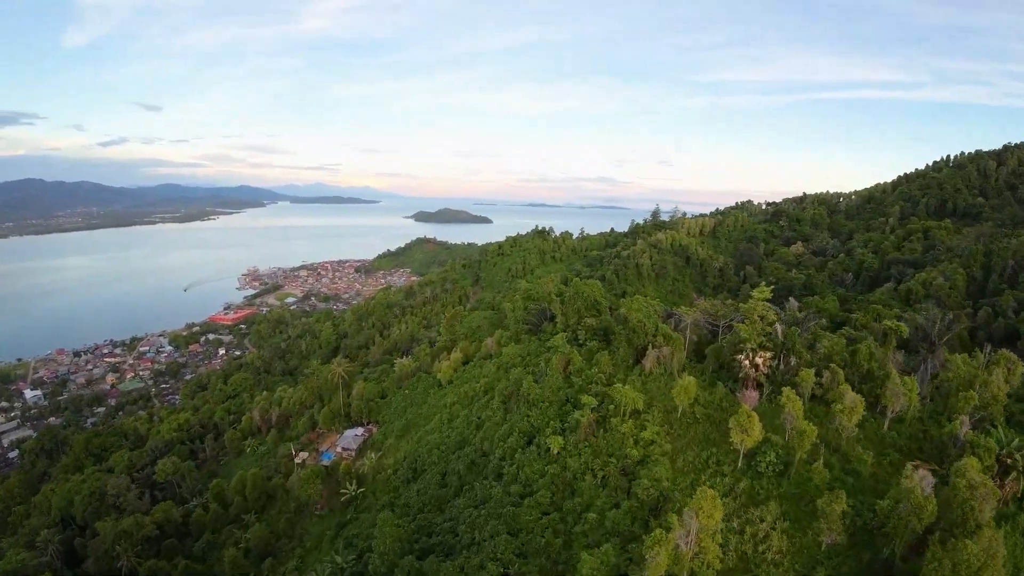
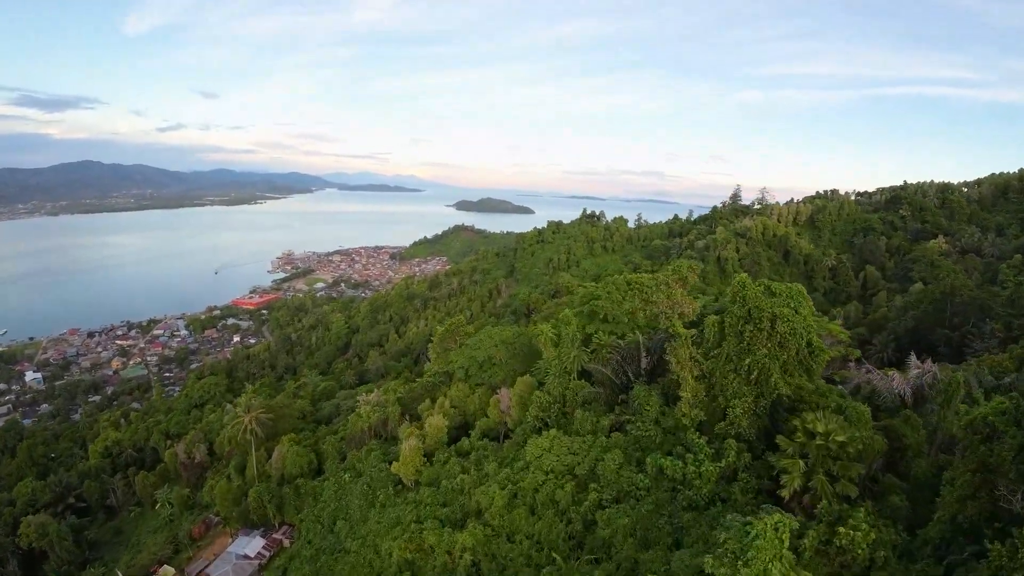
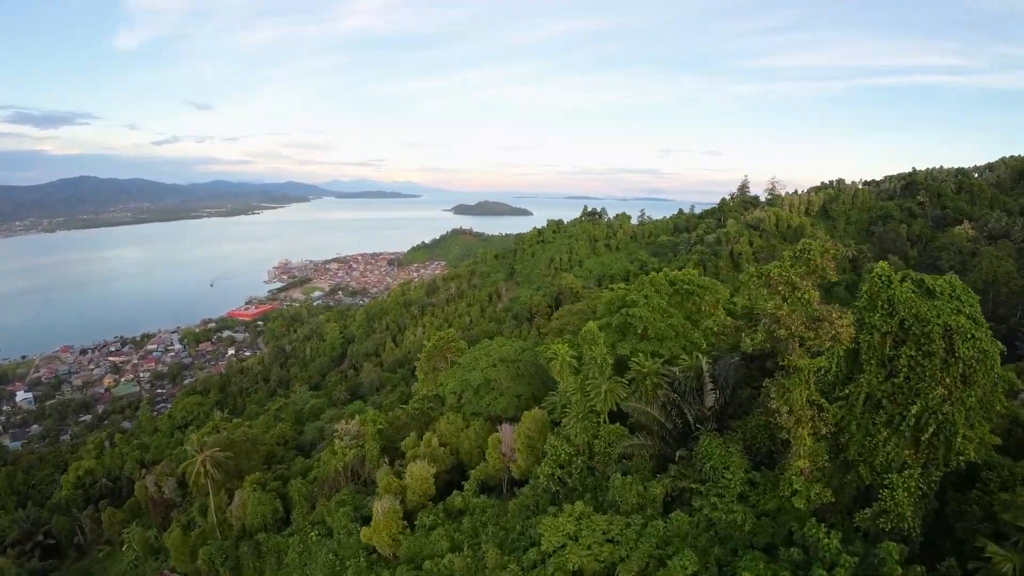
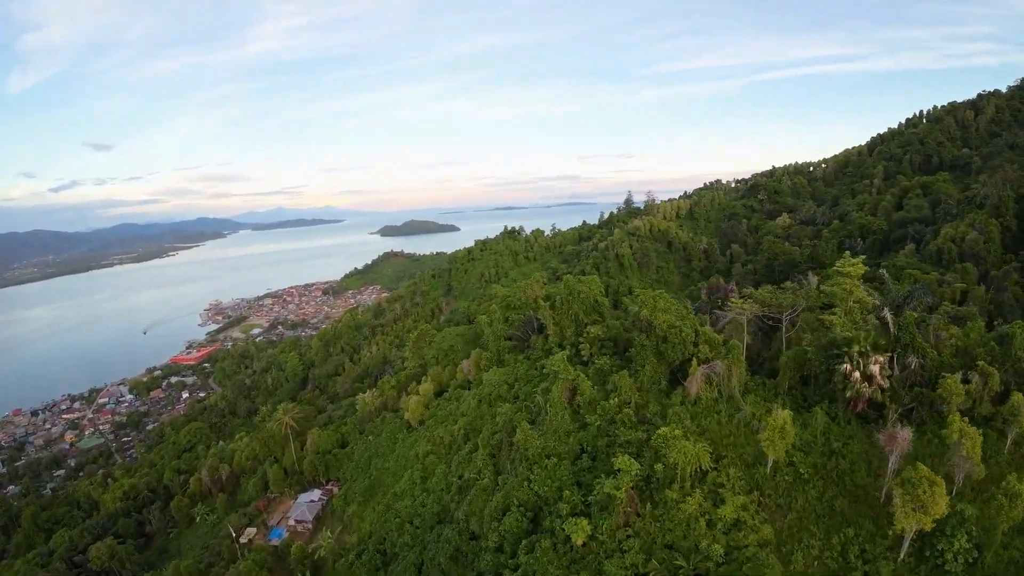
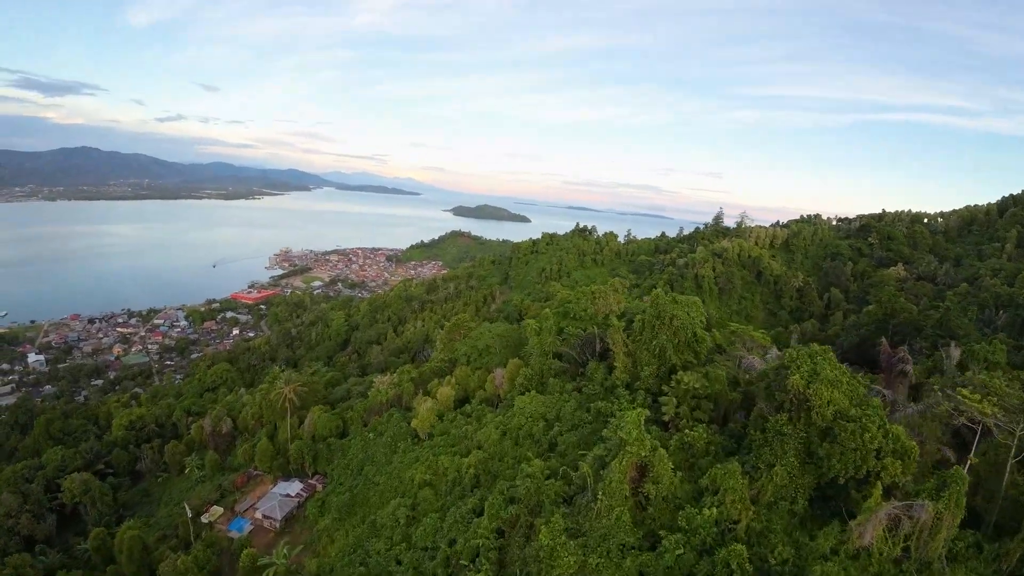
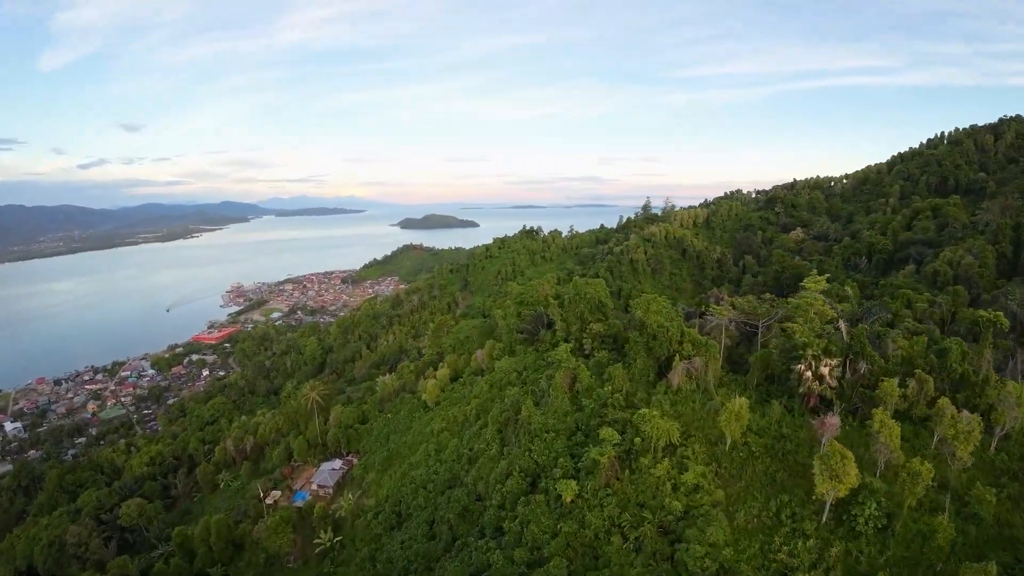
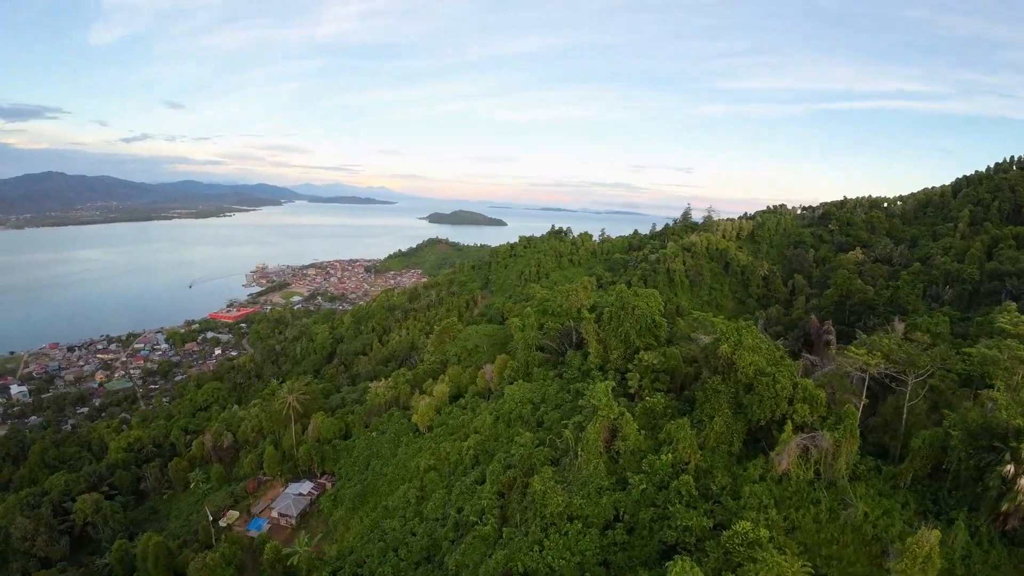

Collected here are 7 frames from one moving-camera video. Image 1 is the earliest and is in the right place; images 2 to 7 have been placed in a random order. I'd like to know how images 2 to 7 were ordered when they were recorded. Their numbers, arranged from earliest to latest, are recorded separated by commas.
6, 4, 7, 5, 2, 3
